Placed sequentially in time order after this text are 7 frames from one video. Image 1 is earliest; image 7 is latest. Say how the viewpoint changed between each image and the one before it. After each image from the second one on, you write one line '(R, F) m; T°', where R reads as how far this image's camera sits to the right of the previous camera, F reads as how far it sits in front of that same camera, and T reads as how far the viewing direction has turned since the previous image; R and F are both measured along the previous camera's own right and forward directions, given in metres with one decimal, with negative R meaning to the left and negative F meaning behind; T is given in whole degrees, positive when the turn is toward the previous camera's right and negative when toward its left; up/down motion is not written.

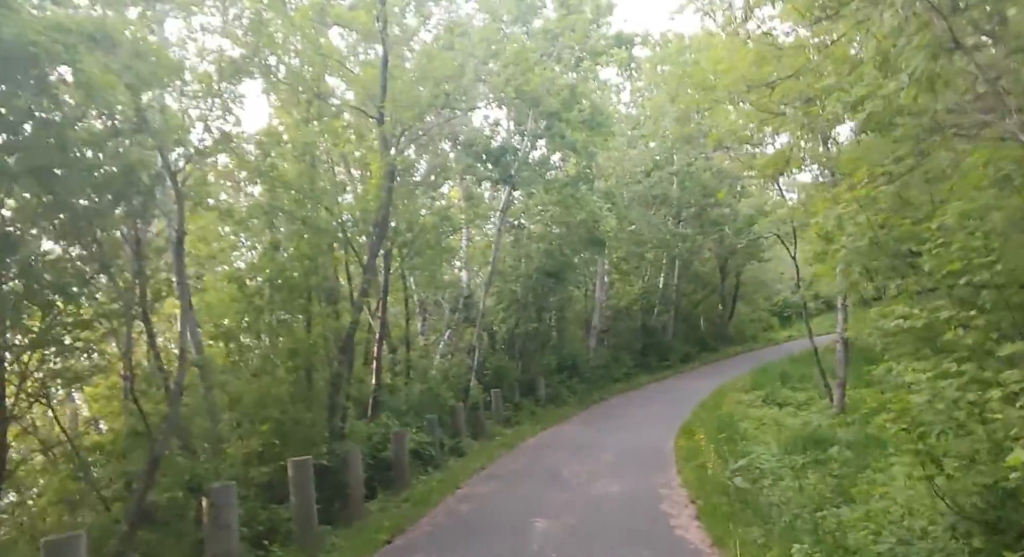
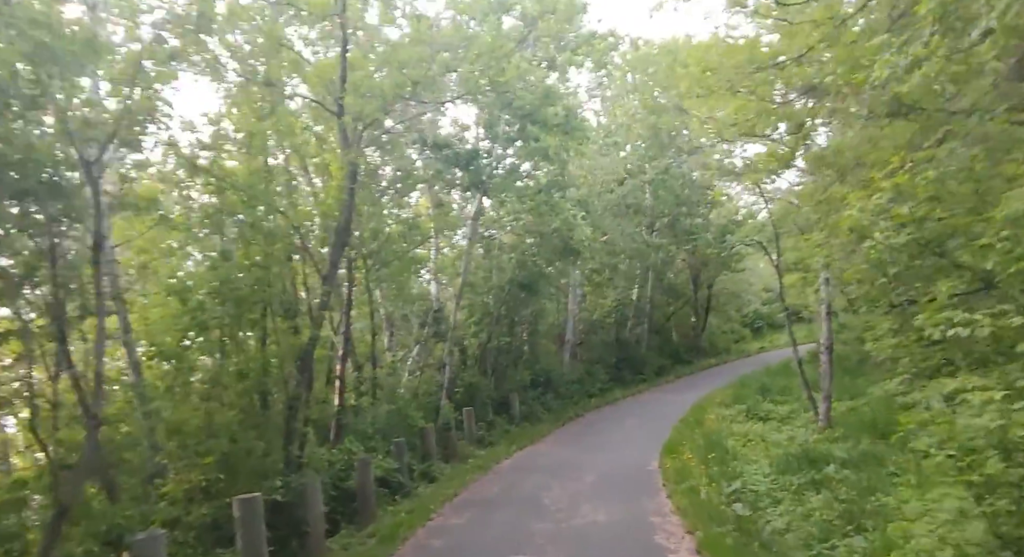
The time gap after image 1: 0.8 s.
(-0.1, +0.9) m; +2°
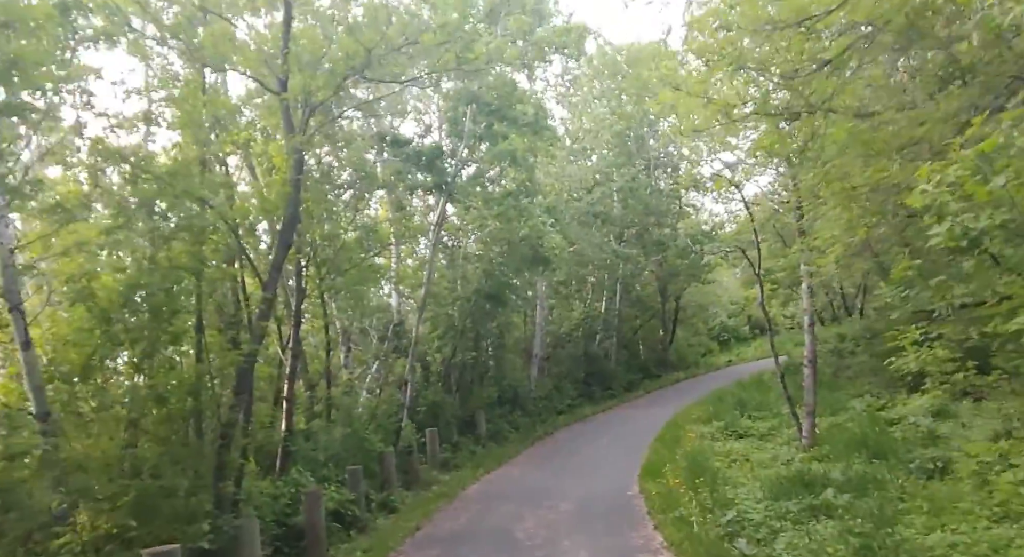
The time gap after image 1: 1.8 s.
(-0.1, +1.1) m; +3°
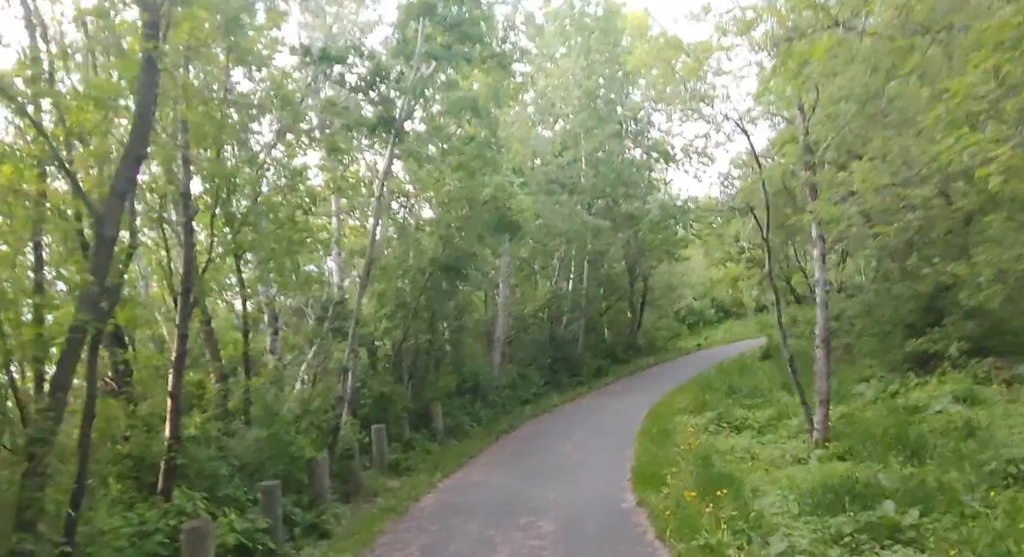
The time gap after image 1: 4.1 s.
(-0.1, +2.6) m; +3°
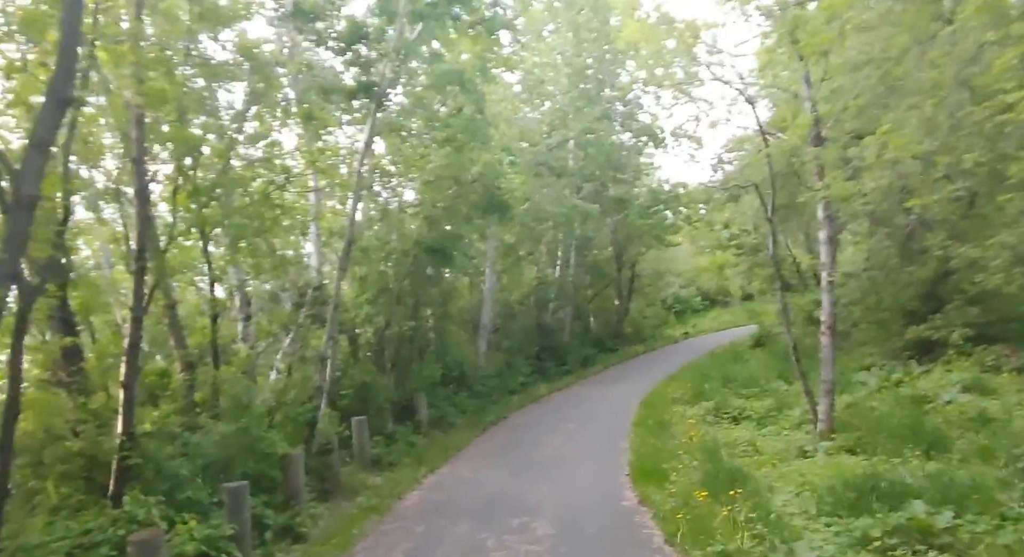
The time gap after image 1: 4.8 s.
(-0.1, +0.8) m; +1°
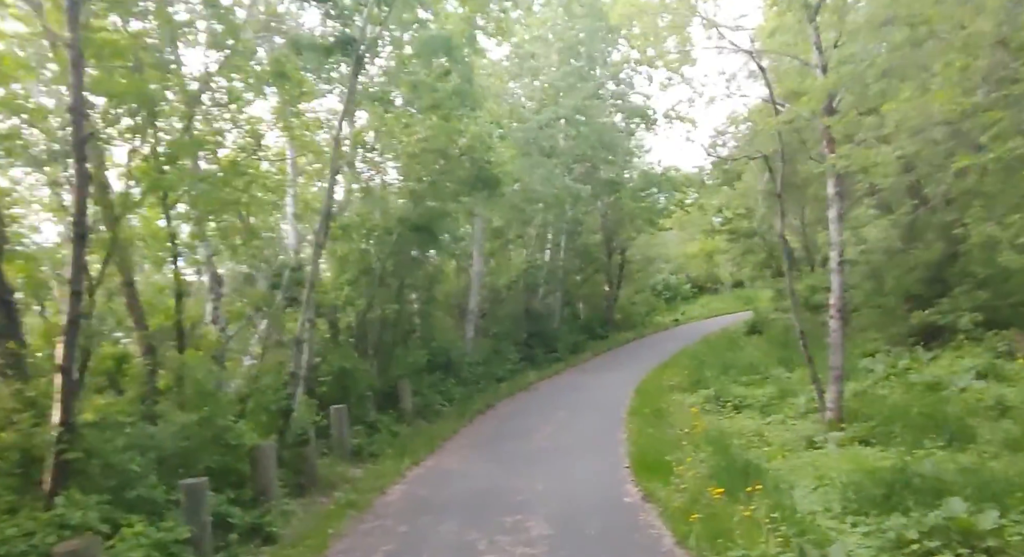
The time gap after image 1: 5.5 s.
(-0.1, +0.8) m; +1°
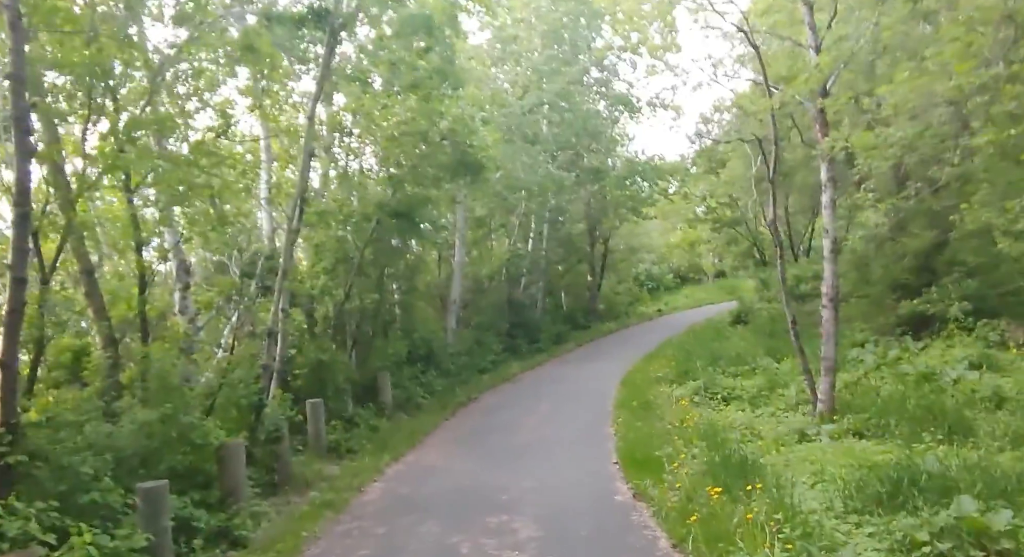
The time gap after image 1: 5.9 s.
(0.0, +0.4) m; +1°
